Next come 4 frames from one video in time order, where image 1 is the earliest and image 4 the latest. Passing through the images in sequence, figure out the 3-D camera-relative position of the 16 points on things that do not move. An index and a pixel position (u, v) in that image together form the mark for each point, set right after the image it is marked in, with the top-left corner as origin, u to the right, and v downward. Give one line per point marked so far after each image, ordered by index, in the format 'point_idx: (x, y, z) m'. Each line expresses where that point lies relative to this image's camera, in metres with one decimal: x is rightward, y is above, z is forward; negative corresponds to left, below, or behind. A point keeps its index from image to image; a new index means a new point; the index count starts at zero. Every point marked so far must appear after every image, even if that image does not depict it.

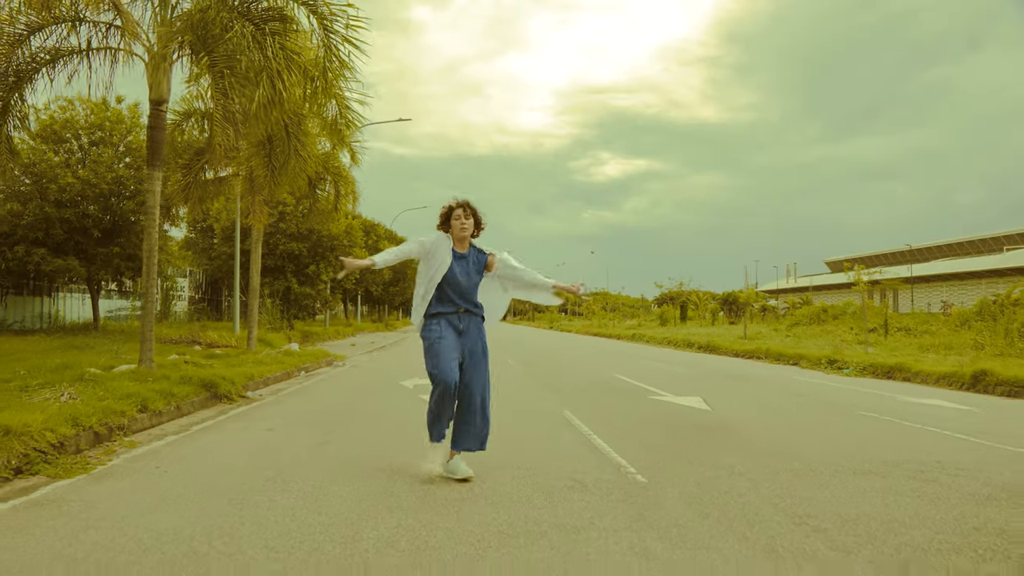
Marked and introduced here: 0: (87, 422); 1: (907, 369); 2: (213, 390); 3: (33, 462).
0: (-3.9, -1.2, +6.6) m
1: (+9.5, -1.9, +17.0) m
2: (-4.2, -1.4, +9.9) m
3: (-3.7, -1.3, +5.5) m
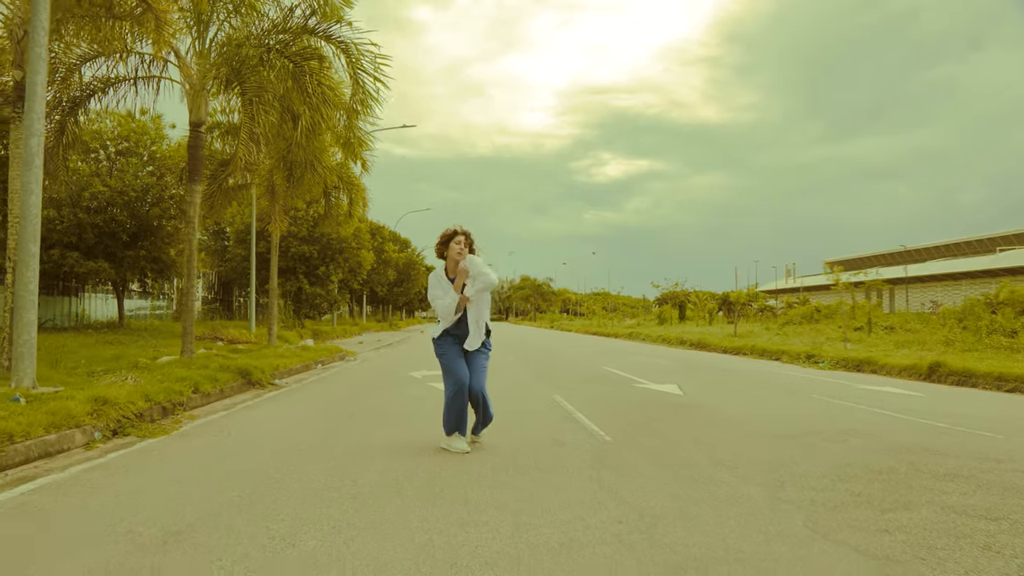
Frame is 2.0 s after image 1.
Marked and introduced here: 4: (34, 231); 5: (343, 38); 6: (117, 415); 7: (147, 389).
0: (-4.0, -1.2, +8.0) m
1: (+9.4, -1.9, +18.4) m
2: (-4.2, -1.4, +11.3) m
3: (-3.8, -1.3, +7.0) m
4: (-4.9, +0.6, +7.2) m
5: (-2.9, +4.2, +11.9) m
6: (-3.9, -1.3, +6.9) m
7: (-4.3, -1.2, +8.2) m
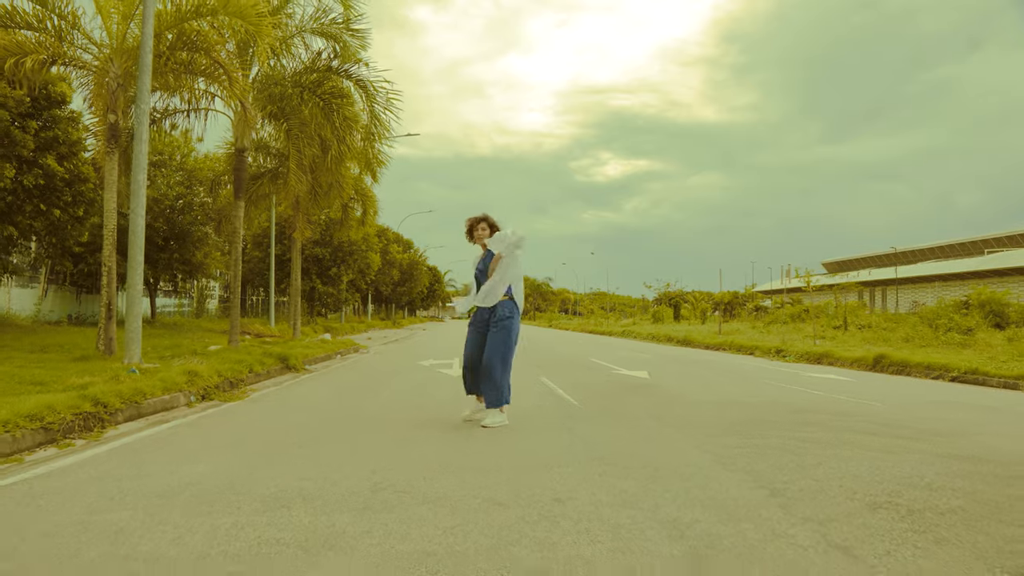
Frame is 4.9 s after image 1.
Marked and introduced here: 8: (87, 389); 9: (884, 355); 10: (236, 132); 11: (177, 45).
0: (-4.1, -1.2, +10.2) m
1: (+9.3, -2.0, +20.5) m
2: (-4.3, -1.4, +13.5) m
3: (-3.9, -1.3, +9.1) m
4: (-5.0, +0.6, +9.4) m
5: (-3.0, +4.2, +14.1) m
6: (-4.0, -1.3, +9.1) m
7: (-4.4, -1.2, +10.4) m
8: (-4.4, -1.0, +7.3) m
9: (+9.6, -1.7, +18.3) m
10: (-5.5, +3.1, +14.0) m
11: (-5.3, +3.9, +11.2) m
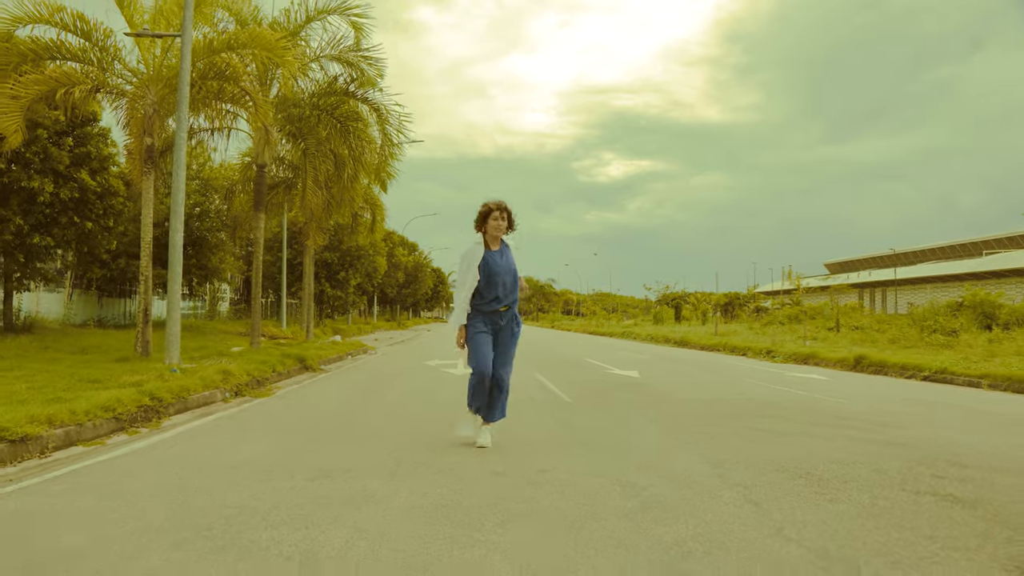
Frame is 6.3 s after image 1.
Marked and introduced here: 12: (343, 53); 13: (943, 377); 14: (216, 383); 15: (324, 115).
0: (-4.1, -1.4, +11.3) m
1: (+9.4, -2.1, +21.6) m
2: (-4.3, -1.5, +14.6) m
3: (-3.9, -1.5, +10.2) m
4: (-5.0, +0.5, +10.5) m
5: (-3.0, +4.1, +15.2) m
6: (-4.0, -1.4, +10.2) m
7: (-4.4, -1.3, +11.5) m
8: (-4.4, -1.2, +8.4) m
9: (+9.6, -1.9, +19.3) m
10: (-5.5, +3.0, +15.1) m
11: (-5.3, +3.7, +12.3) m
12: (-3.7, +5.1, +15.1) m
13: (+9.8, -2.0, +16.1) m
14: (-4.1, -1.3, +9.8) m
15: (-4.0, +3.7, +15.0) m
